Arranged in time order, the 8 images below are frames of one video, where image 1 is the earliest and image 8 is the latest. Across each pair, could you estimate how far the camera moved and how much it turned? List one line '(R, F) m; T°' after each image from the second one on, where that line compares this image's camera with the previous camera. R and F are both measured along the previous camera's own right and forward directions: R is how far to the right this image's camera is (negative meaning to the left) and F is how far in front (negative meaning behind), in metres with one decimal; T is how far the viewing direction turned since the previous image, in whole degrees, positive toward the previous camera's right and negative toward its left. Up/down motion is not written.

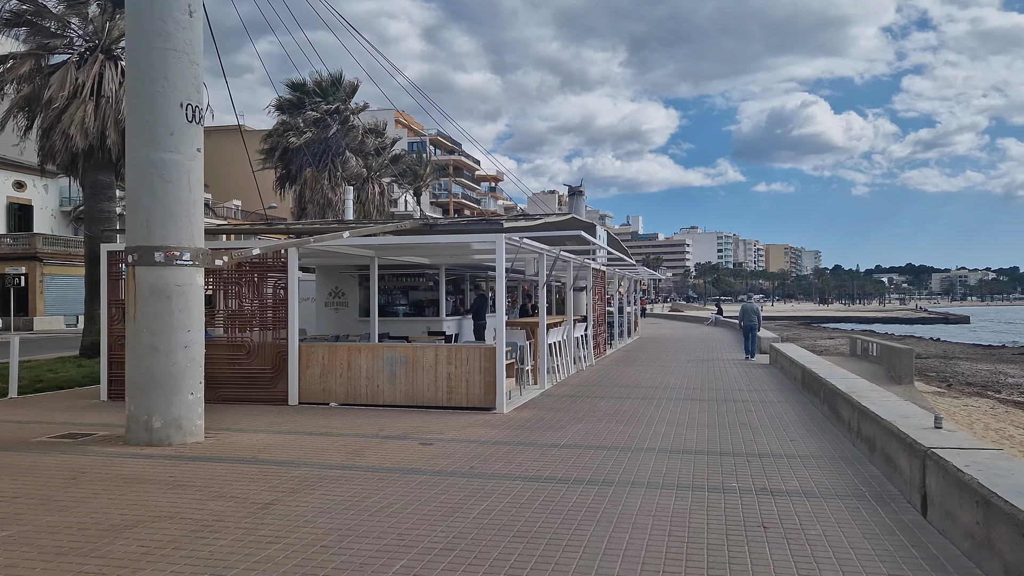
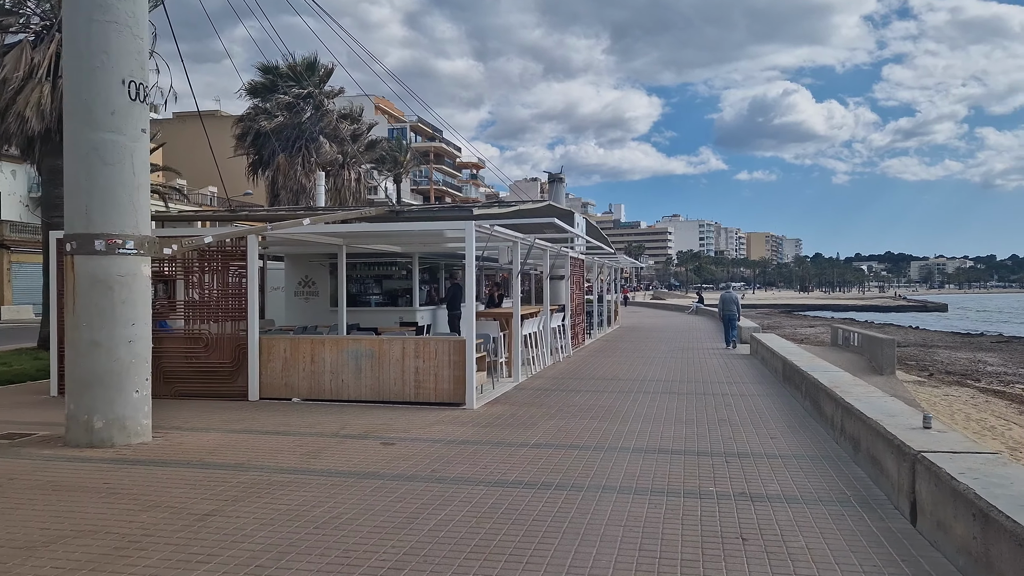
(+0.1, +0.4) m; +1°
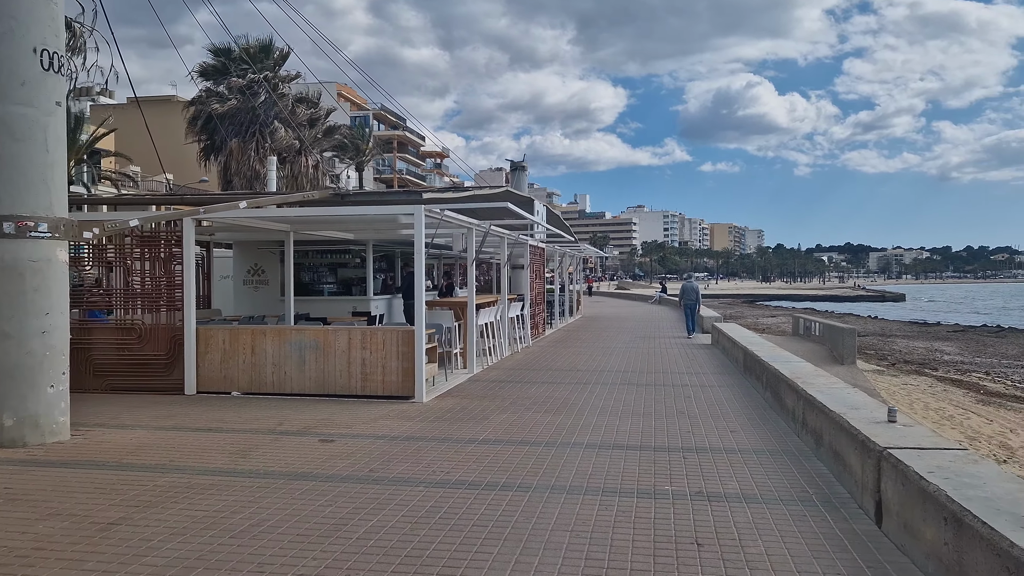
(+0.1, +0.4) m; +2°
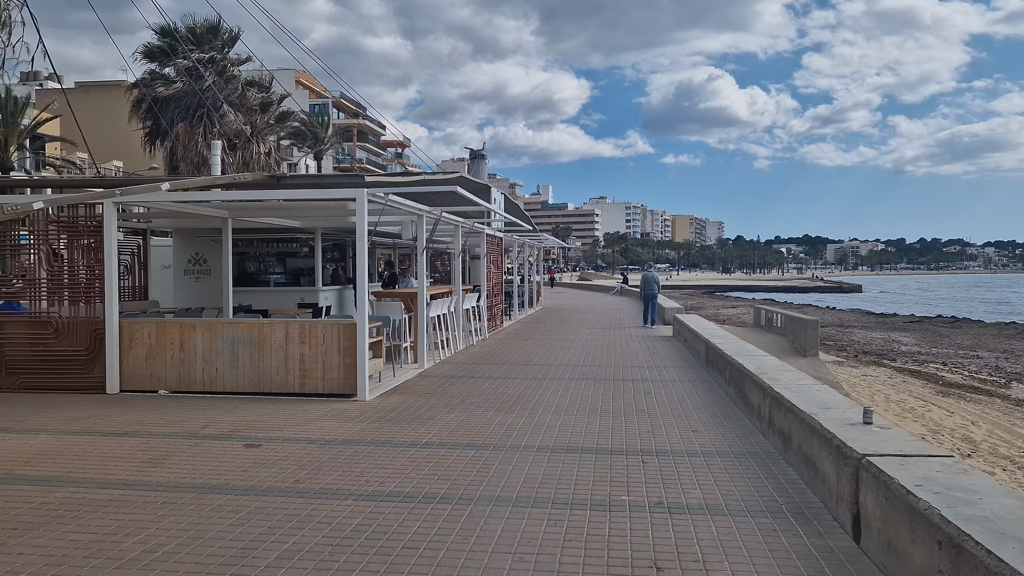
(+0.1, +0.5) m; +3°
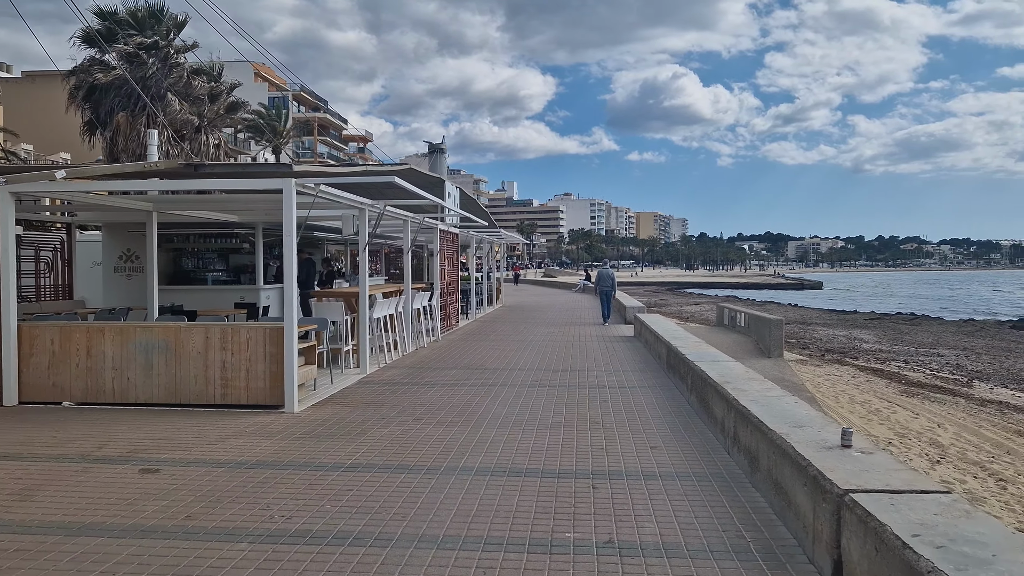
(+0.2, +0.7) m; +2°
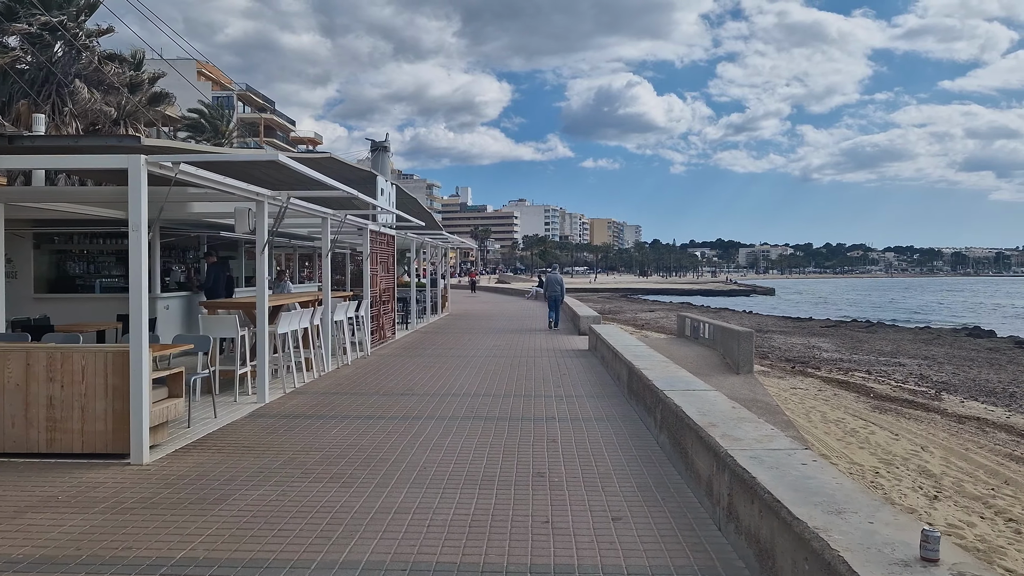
(+0.2, +1.6) m; +3°
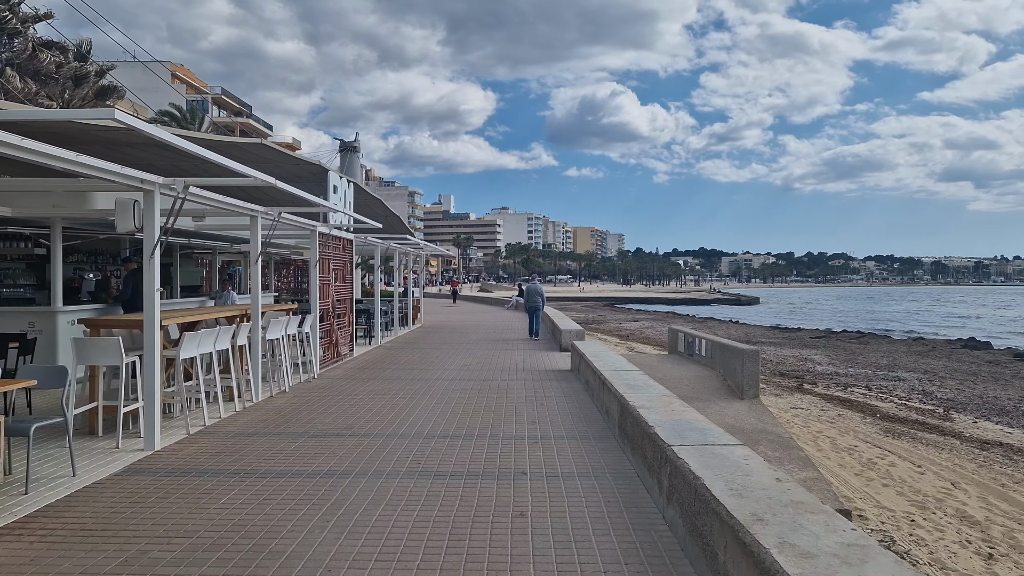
(+0.2, +1.7) m; +1°
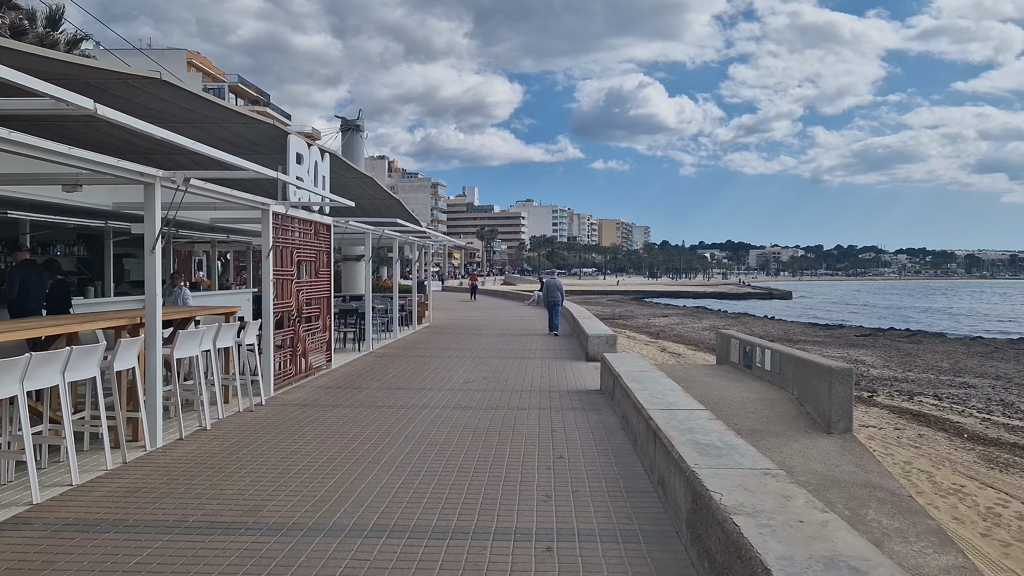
(+0.1, +2.7) m; -2°
